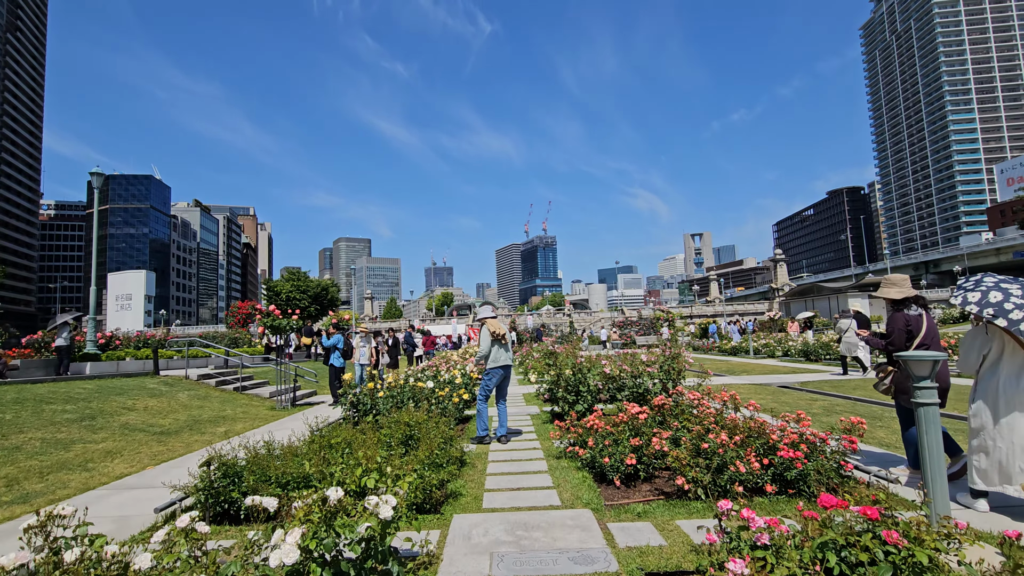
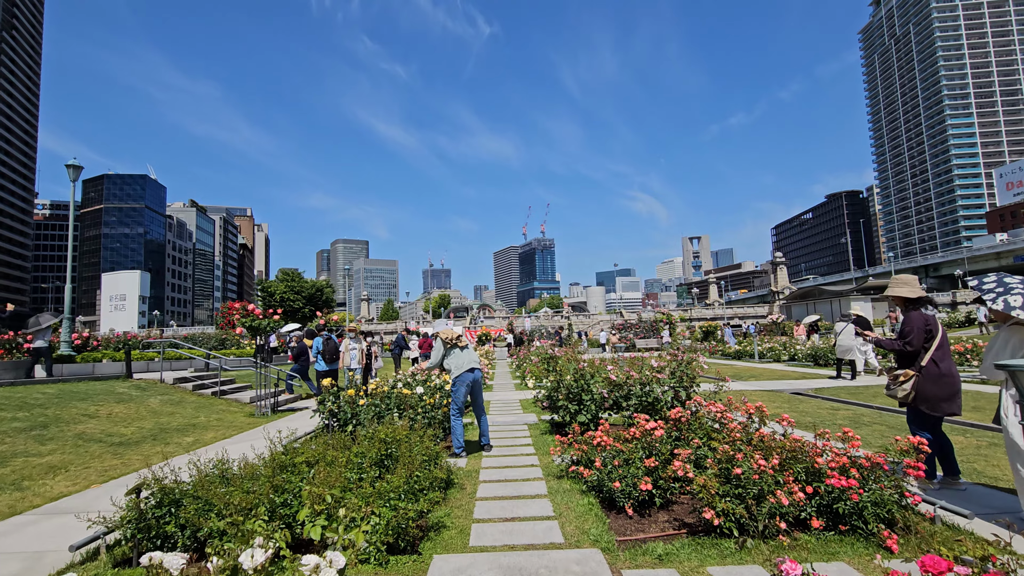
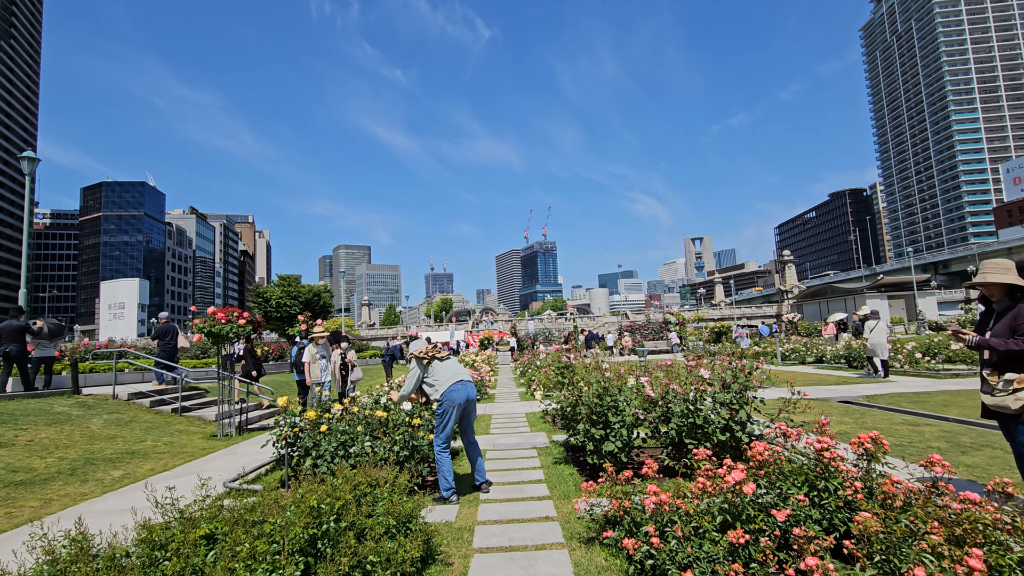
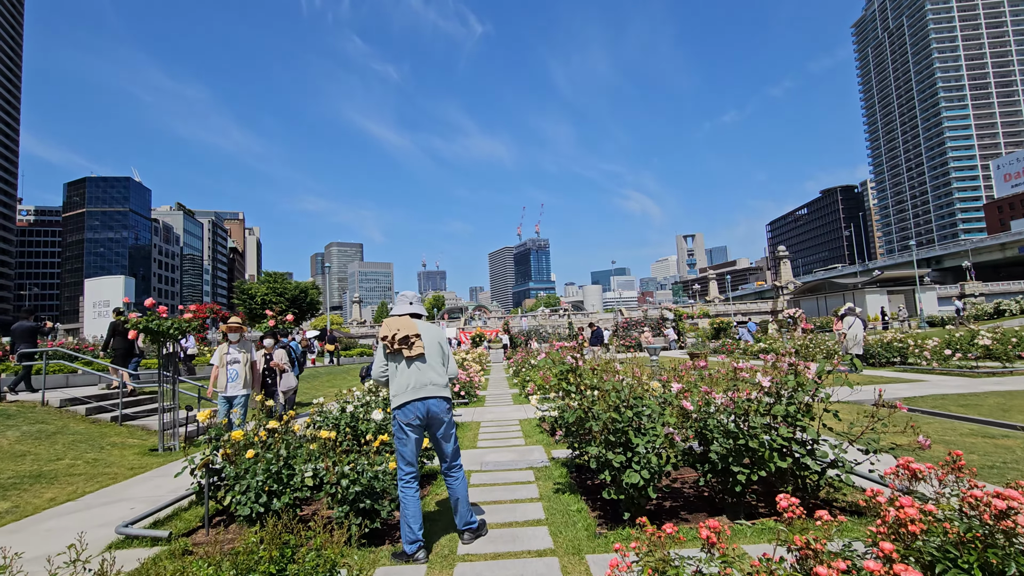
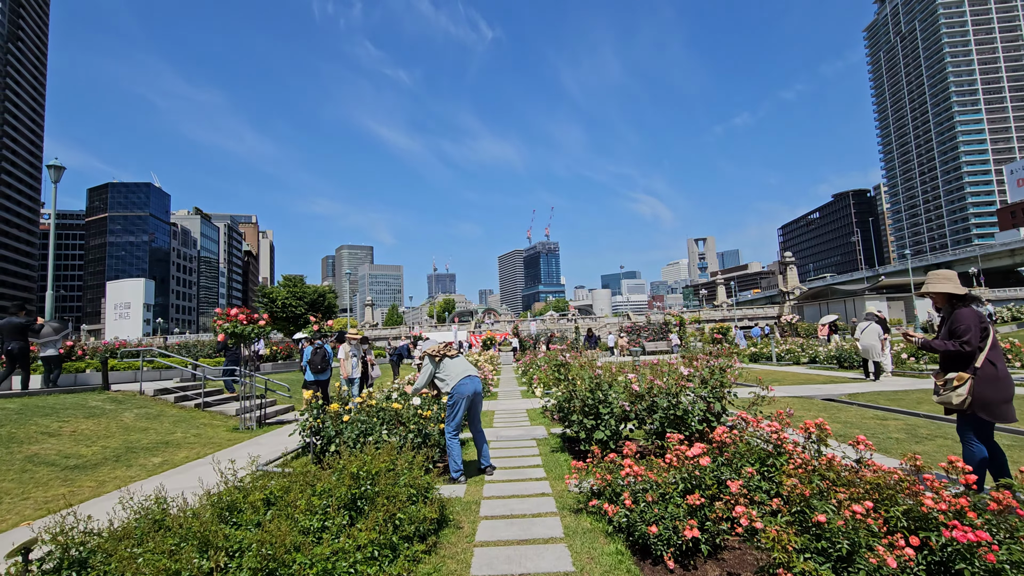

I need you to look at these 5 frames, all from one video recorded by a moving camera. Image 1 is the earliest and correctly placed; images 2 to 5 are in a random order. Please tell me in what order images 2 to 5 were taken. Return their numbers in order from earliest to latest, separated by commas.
2, 5, 3, 4
